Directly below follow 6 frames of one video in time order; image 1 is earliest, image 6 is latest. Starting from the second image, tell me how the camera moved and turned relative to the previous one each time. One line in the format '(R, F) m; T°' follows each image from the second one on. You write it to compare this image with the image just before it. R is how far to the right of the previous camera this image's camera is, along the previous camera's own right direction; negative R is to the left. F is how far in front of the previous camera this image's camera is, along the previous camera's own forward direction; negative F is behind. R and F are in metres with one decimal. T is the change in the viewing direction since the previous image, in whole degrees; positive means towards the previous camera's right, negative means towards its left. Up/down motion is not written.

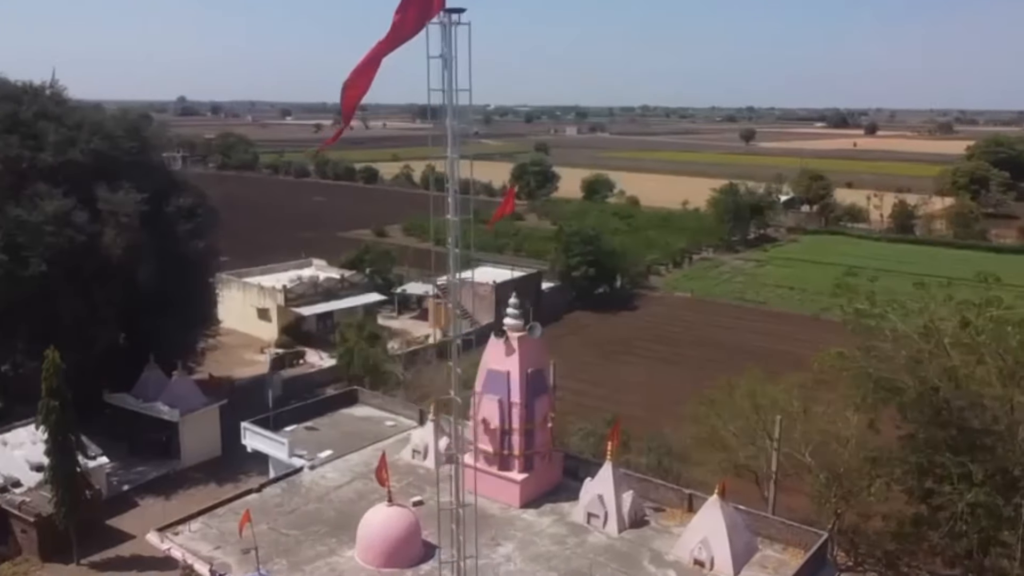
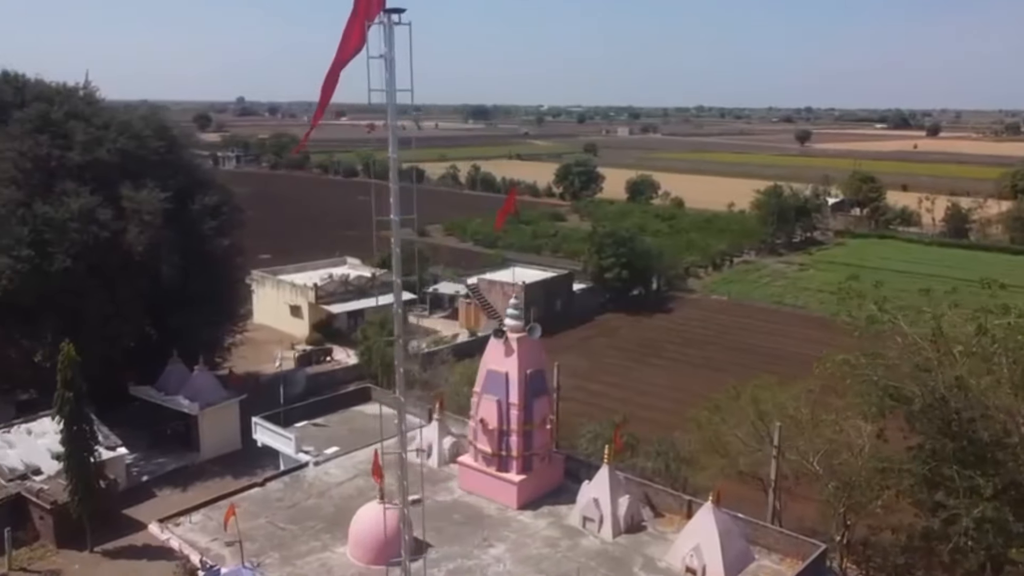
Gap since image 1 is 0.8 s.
(+1.0, +0.1) m; -4°
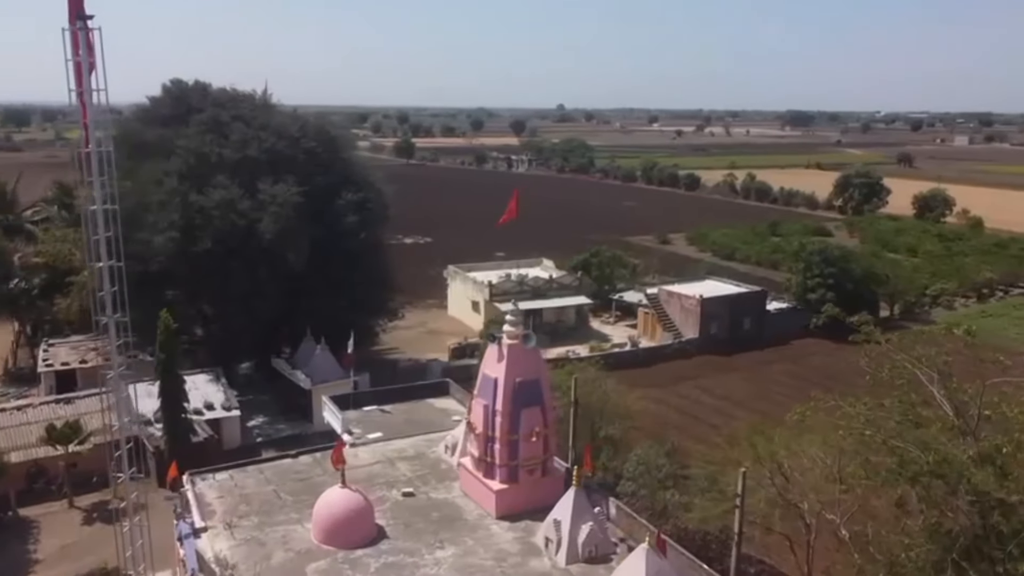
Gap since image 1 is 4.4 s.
(+5.6, +1.3) m; -21°
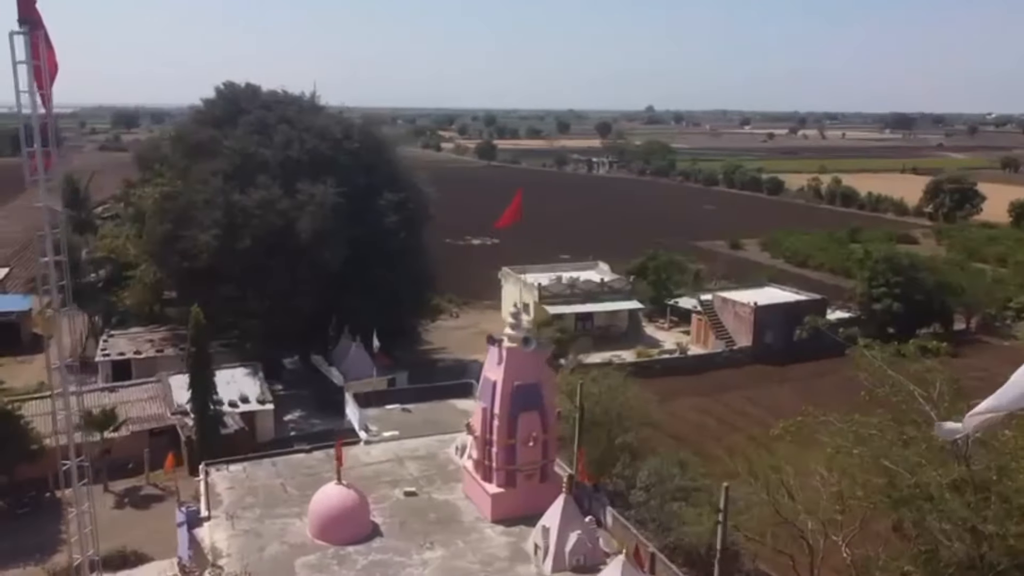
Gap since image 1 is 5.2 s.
(+1.6, +0.2) m; -6°
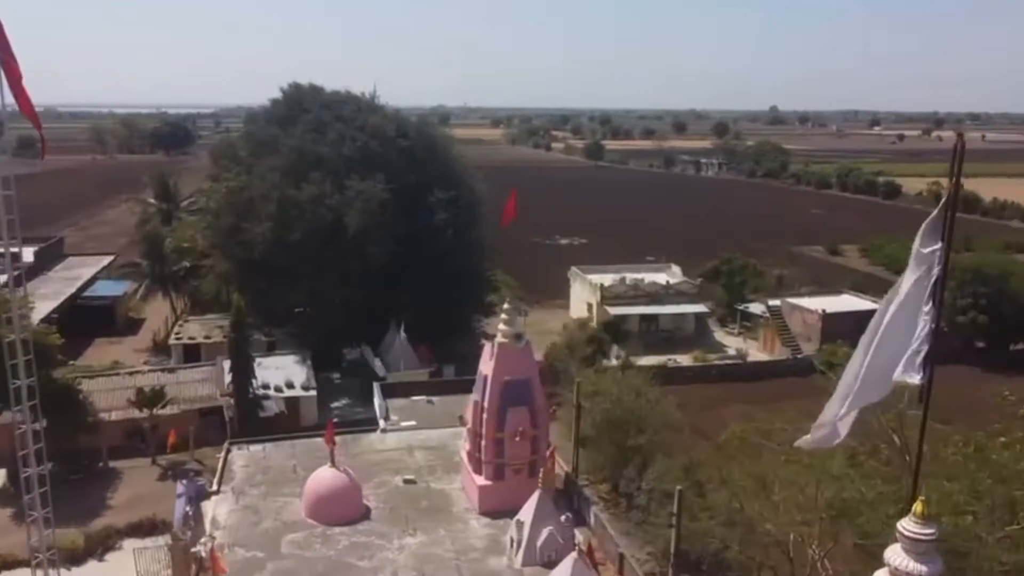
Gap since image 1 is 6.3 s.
(+2.3, -0.1) m; -8°
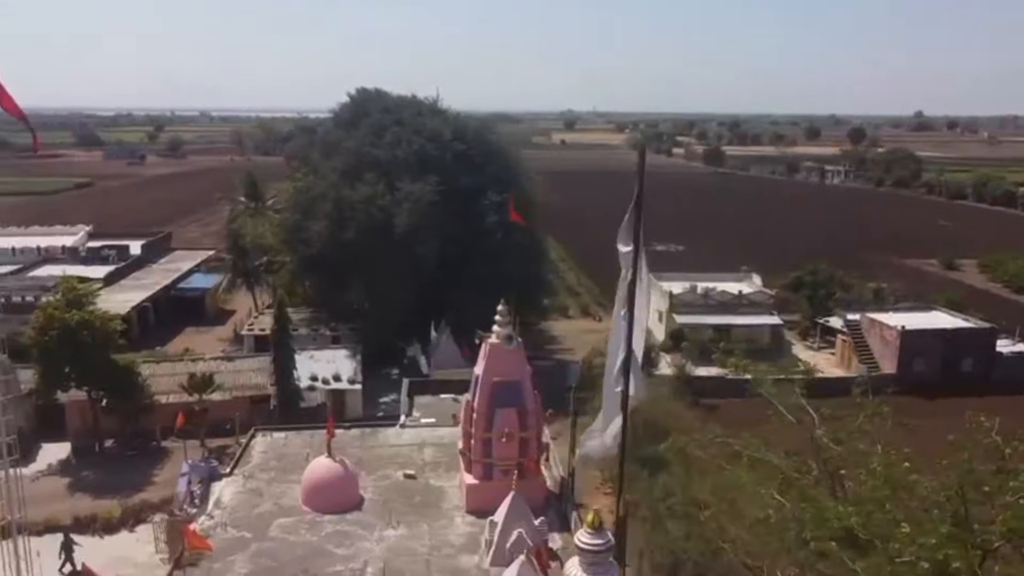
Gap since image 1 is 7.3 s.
(+2.5, +0.1) m; -9°
